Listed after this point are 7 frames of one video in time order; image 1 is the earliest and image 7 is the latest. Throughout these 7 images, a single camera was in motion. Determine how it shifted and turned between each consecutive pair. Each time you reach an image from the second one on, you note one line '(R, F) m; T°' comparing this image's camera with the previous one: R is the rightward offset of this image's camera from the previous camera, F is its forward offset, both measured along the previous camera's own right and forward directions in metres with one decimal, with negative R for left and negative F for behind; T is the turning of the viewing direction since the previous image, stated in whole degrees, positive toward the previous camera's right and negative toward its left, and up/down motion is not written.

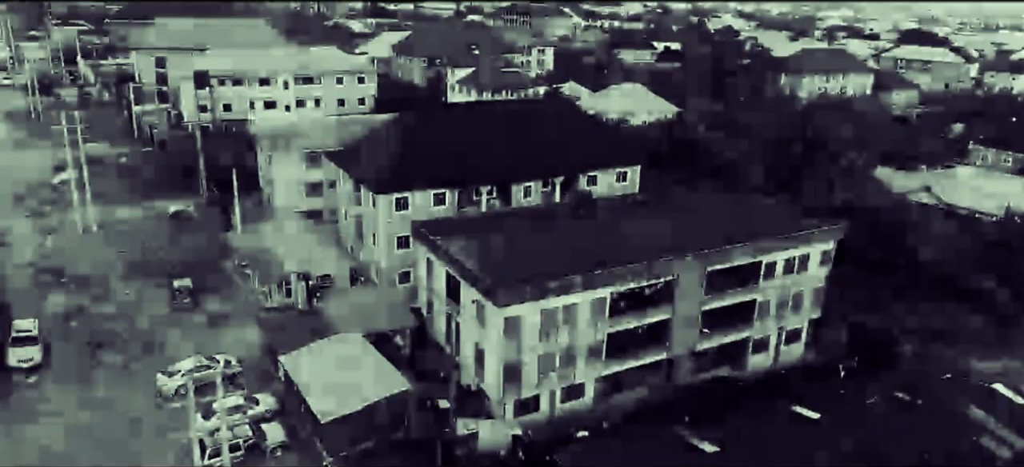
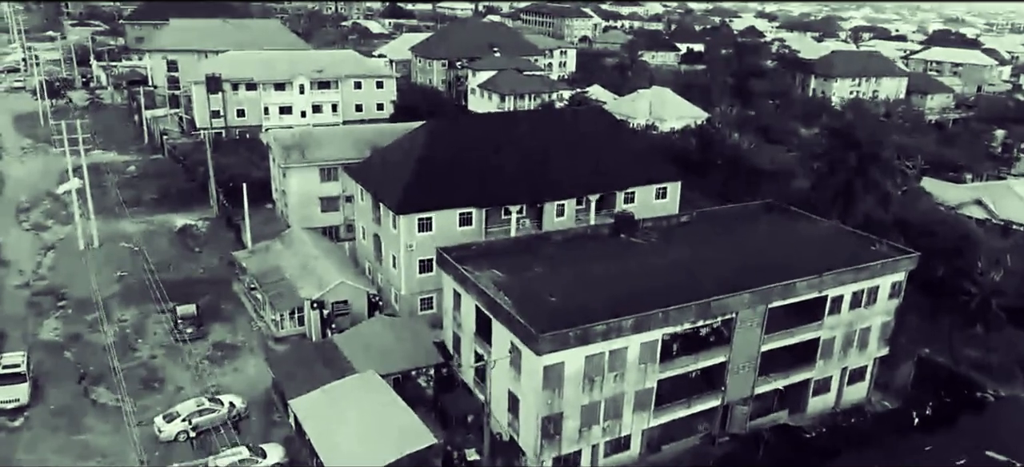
(-0.6, +2.2) m; -1°
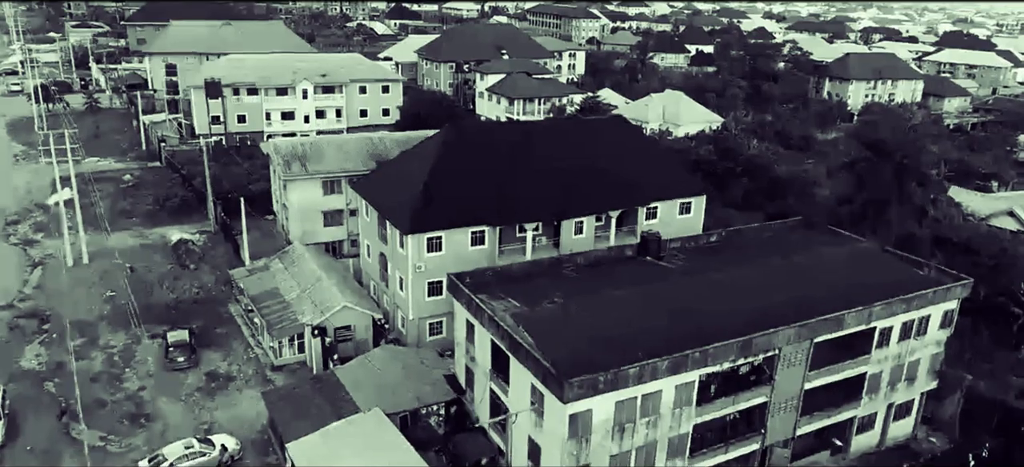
(-0.4, +1.7) m; 0°
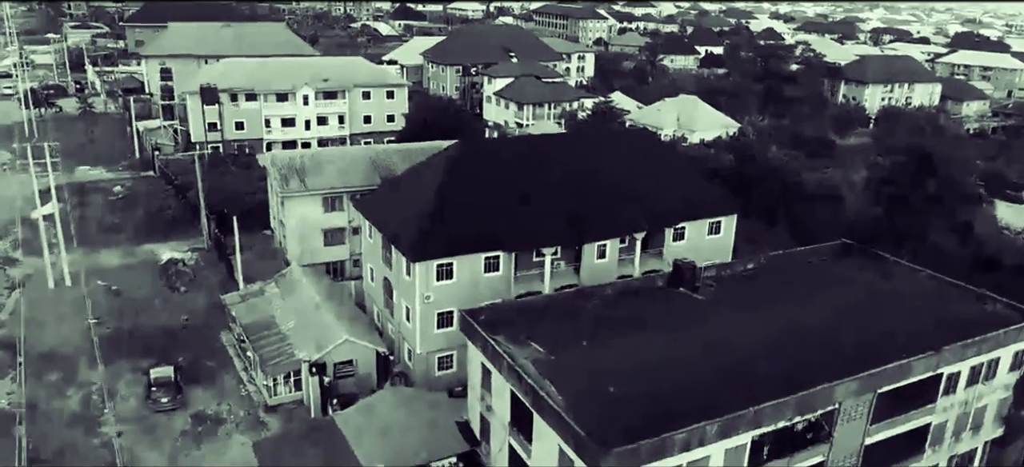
(-0.4, +2.0) m; 0°
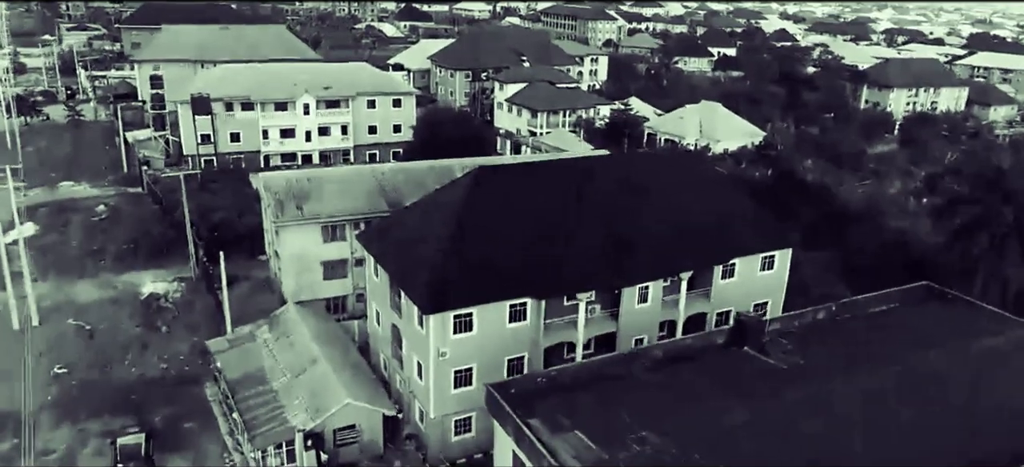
(-0.6, +3.0) m; 0°
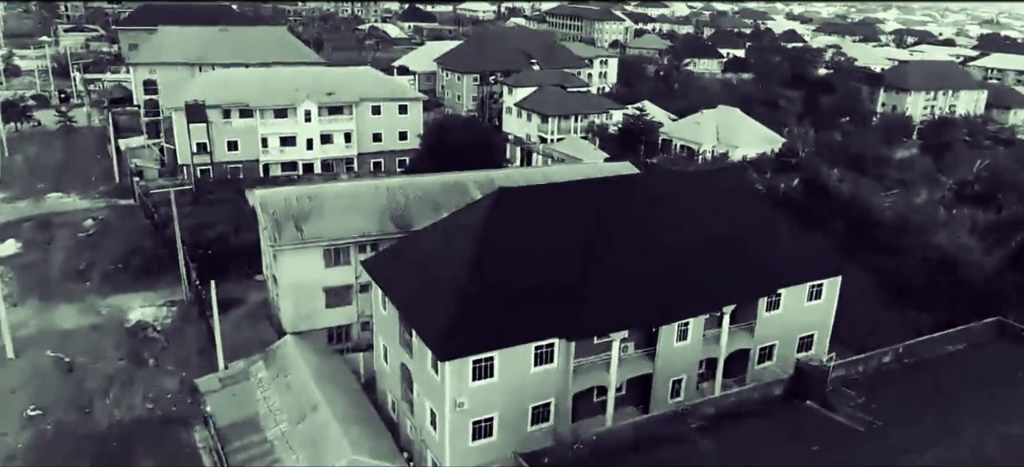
(-0.5, +2.0) m; 0°
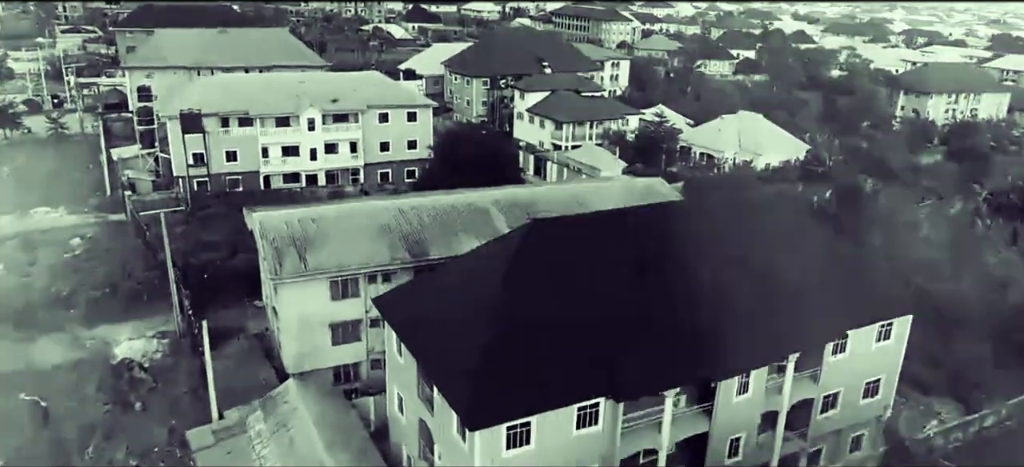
(-0.7, +2.2) m; 0°
